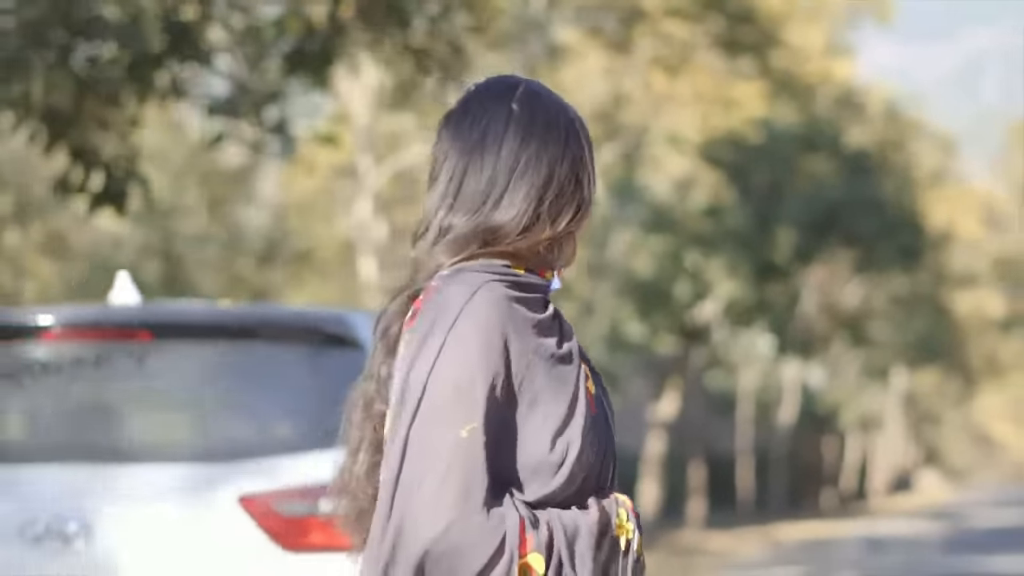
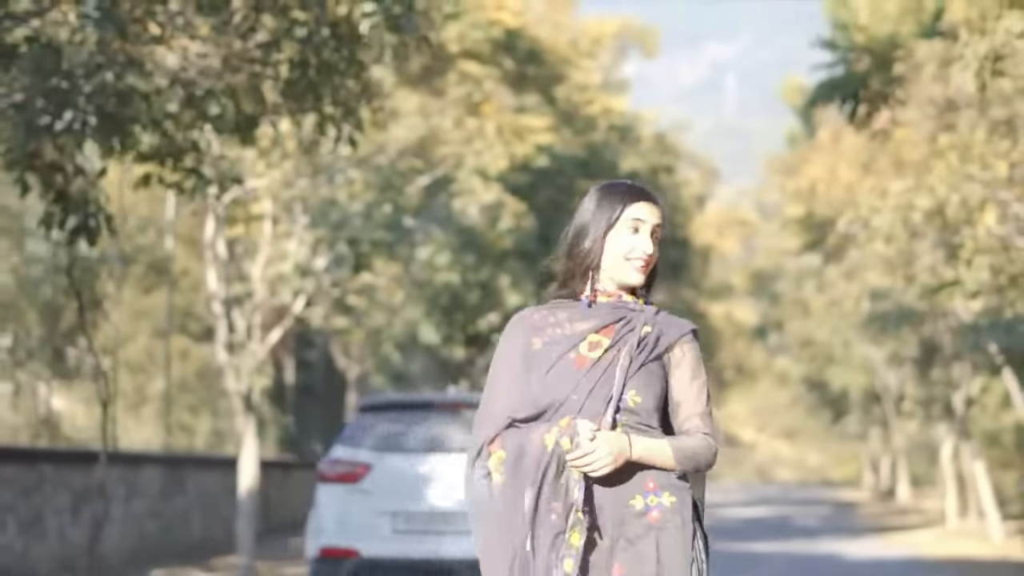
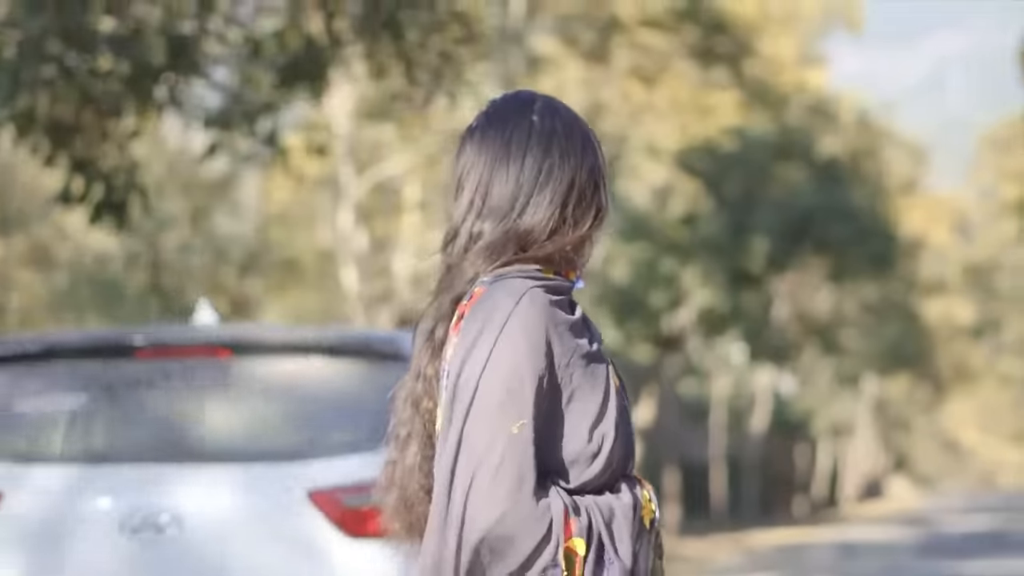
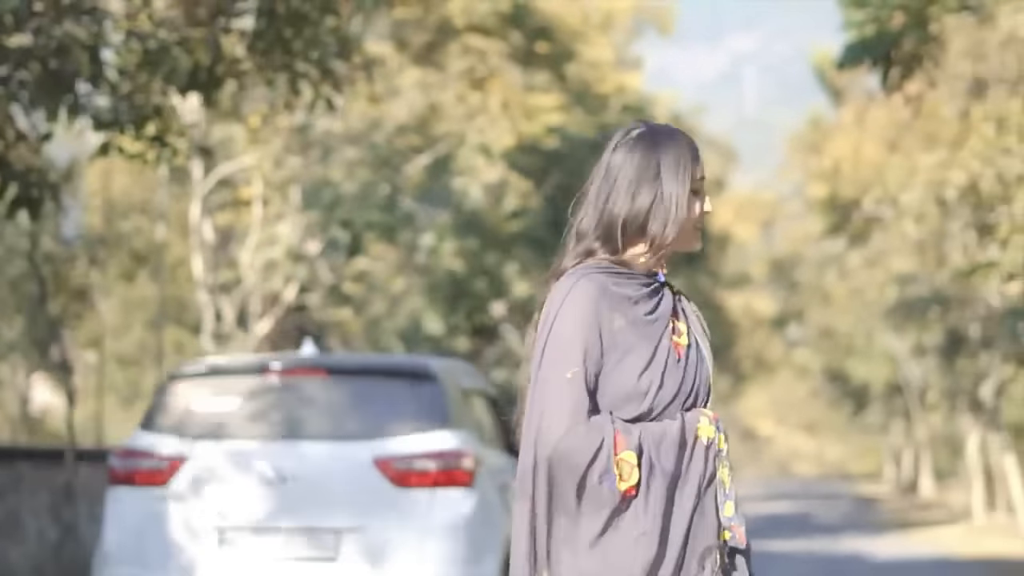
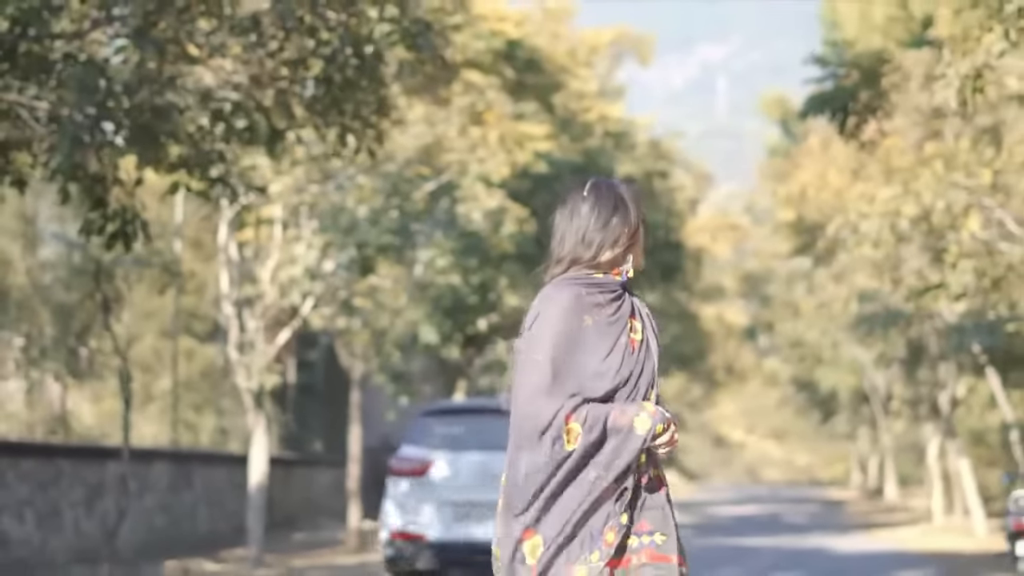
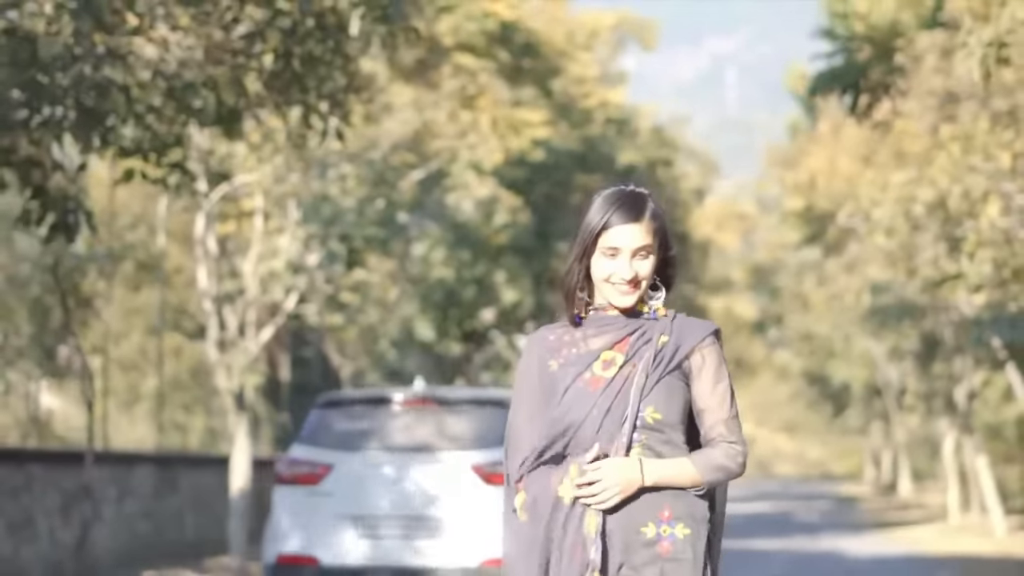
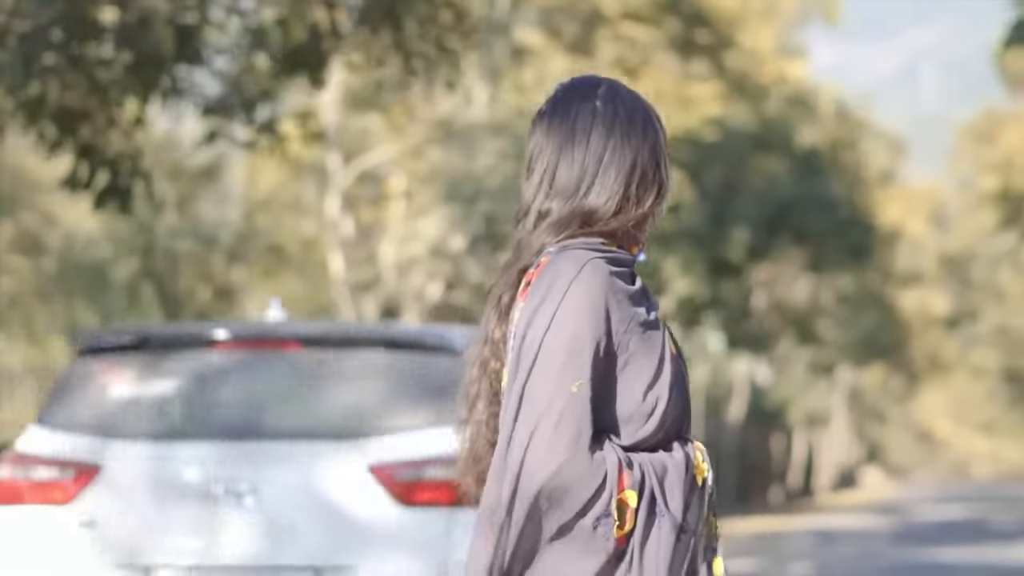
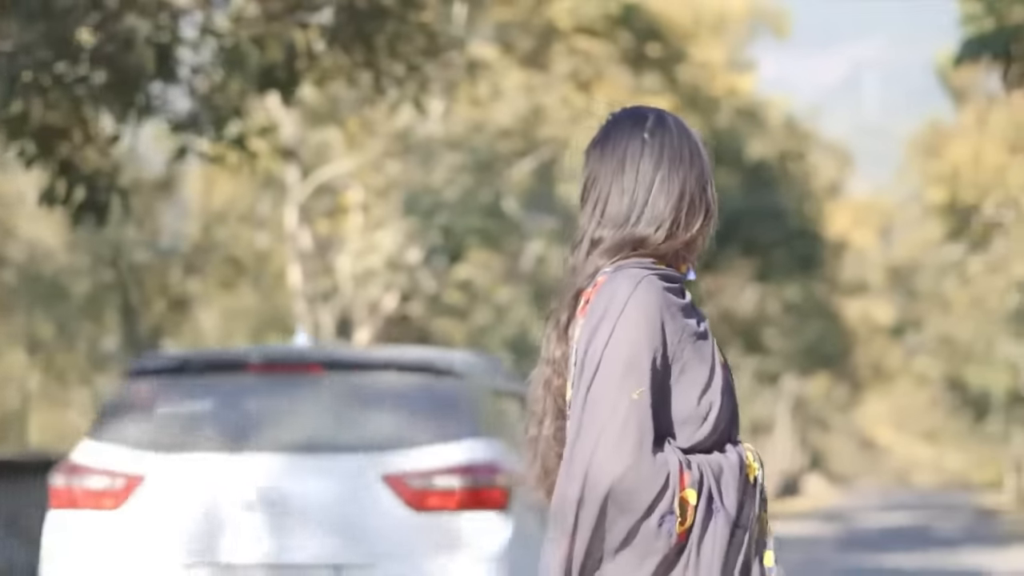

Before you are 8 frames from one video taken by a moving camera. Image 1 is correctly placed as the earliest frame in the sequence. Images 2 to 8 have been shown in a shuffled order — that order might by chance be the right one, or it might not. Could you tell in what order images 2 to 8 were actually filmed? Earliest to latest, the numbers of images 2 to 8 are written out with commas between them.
3, 7, 8, 4, 6, 2, 5
